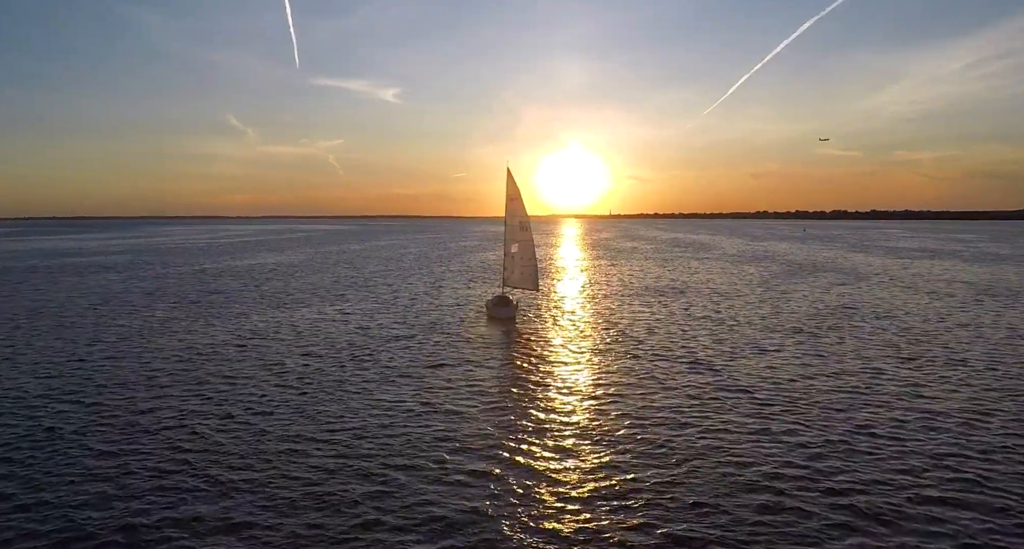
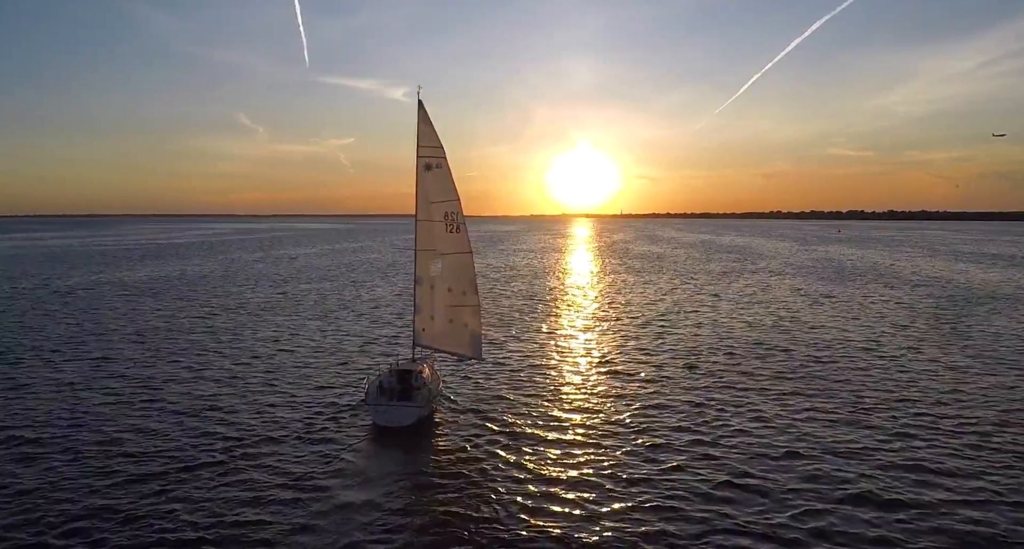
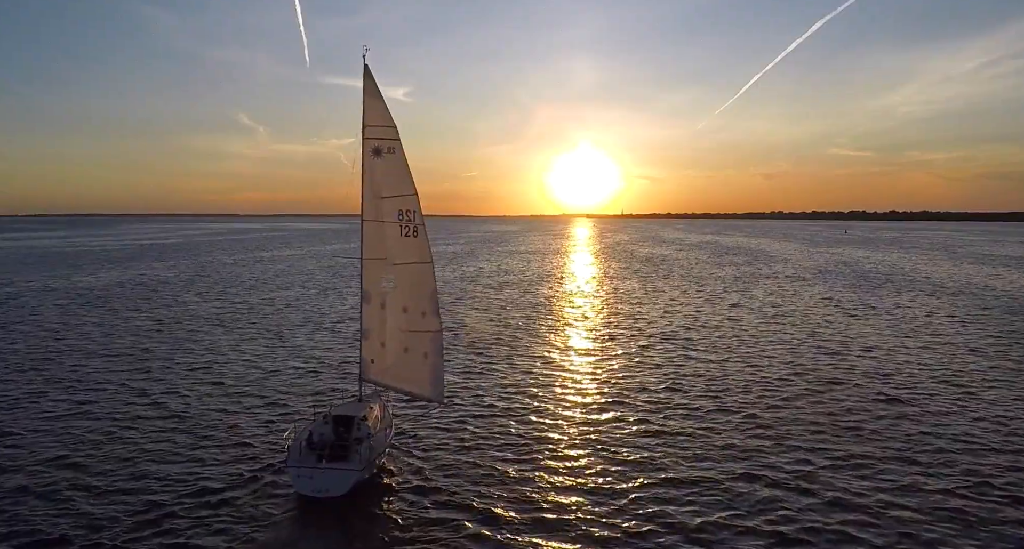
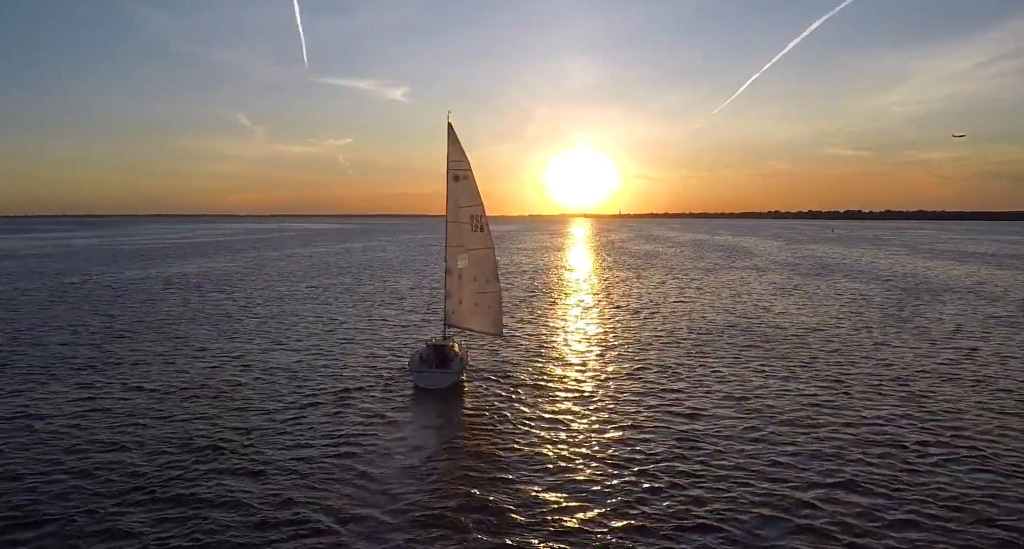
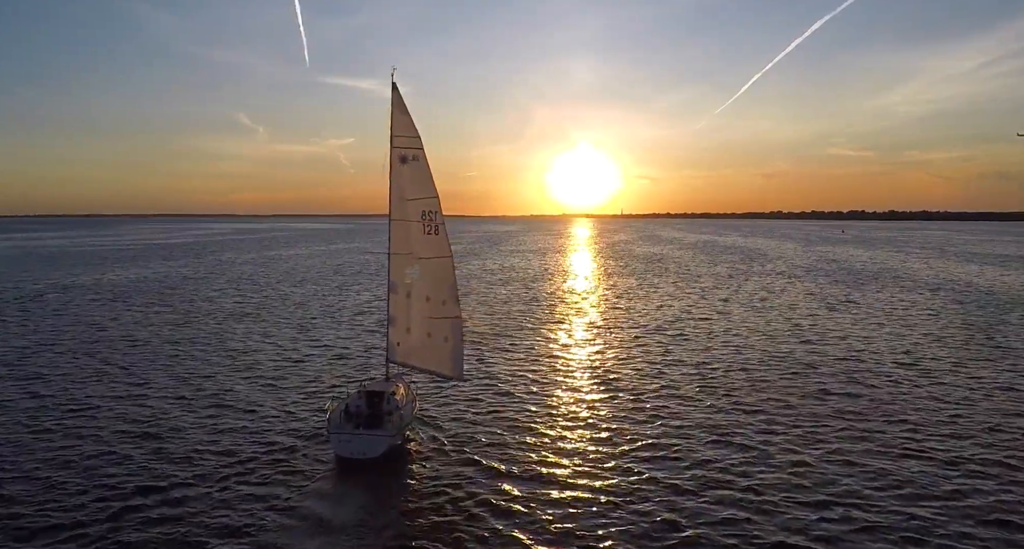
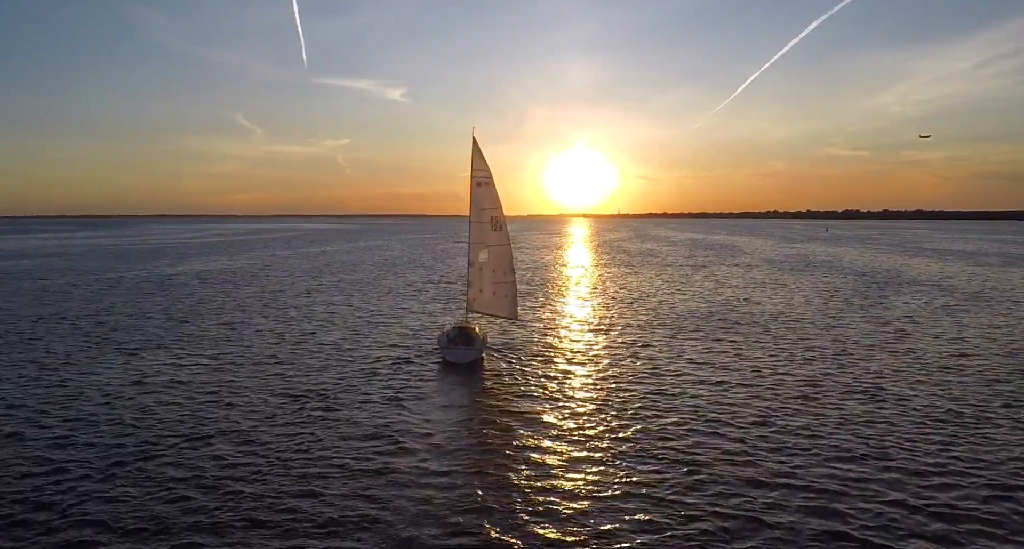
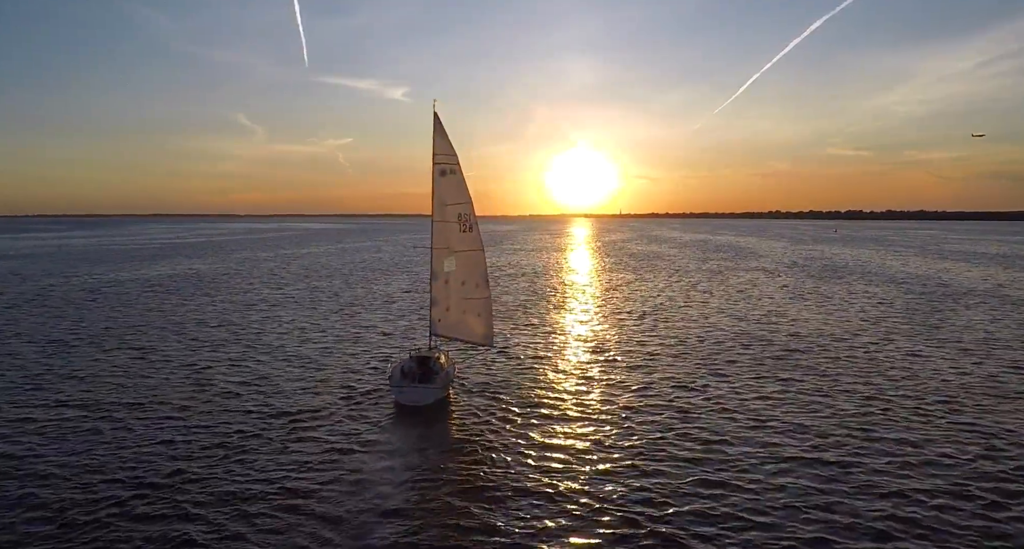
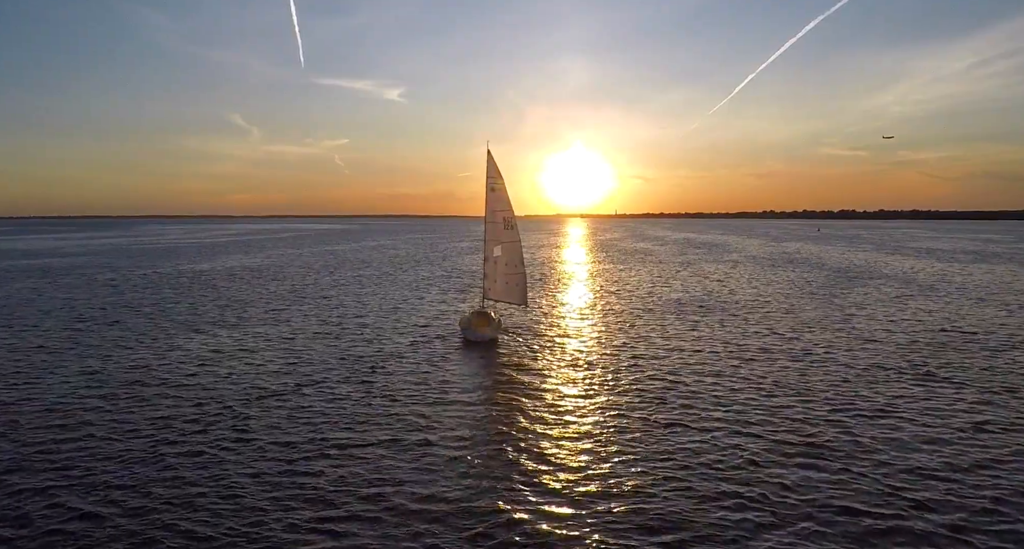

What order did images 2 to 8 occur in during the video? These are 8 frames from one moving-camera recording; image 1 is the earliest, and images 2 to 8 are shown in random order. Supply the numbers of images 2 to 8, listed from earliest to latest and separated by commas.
8, 6, 4, 7, 2, 5, 3
